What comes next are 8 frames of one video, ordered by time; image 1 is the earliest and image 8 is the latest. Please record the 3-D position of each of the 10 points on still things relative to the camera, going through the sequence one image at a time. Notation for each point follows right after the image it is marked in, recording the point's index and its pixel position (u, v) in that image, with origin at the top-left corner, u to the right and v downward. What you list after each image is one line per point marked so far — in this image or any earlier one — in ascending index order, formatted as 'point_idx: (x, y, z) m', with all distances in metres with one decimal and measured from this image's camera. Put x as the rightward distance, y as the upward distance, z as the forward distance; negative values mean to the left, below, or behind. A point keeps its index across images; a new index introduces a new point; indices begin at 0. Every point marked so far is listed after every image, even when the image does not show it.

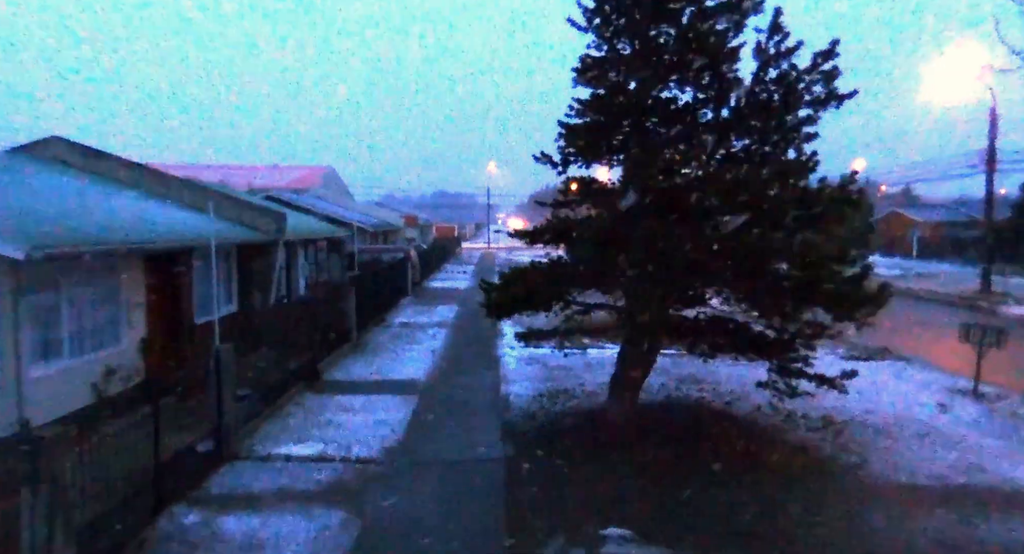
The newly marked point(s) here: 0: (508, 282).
0: (-0.3, 0.0, +8.6) m
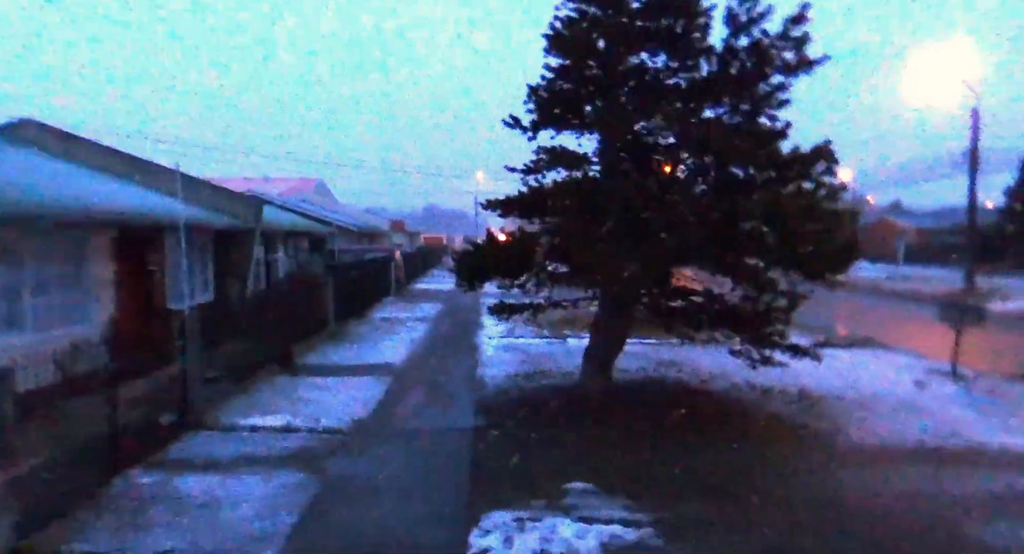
0: (-0.7, +0.4, +8.6) m
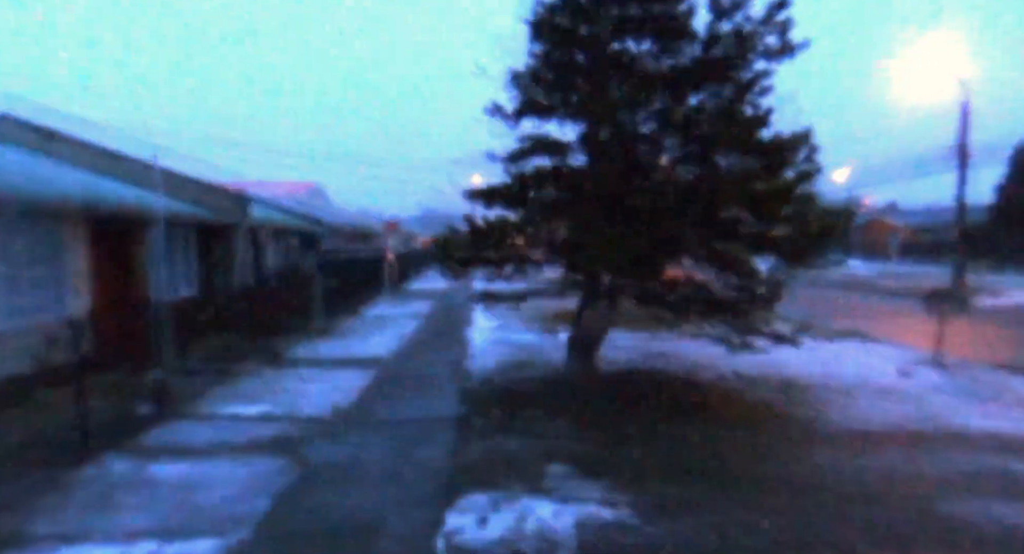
0: (-1.0, +0.6, +8.6) m
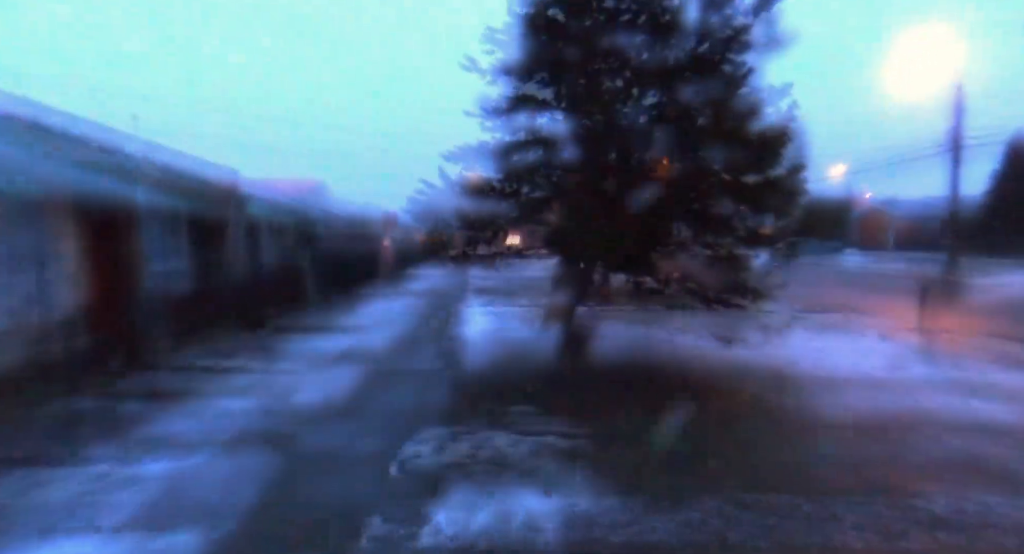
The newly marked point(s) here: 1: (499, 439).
0: (-1.3, +1.2, +8.6) m
1: (-0.1, -1.4, +4.6) m
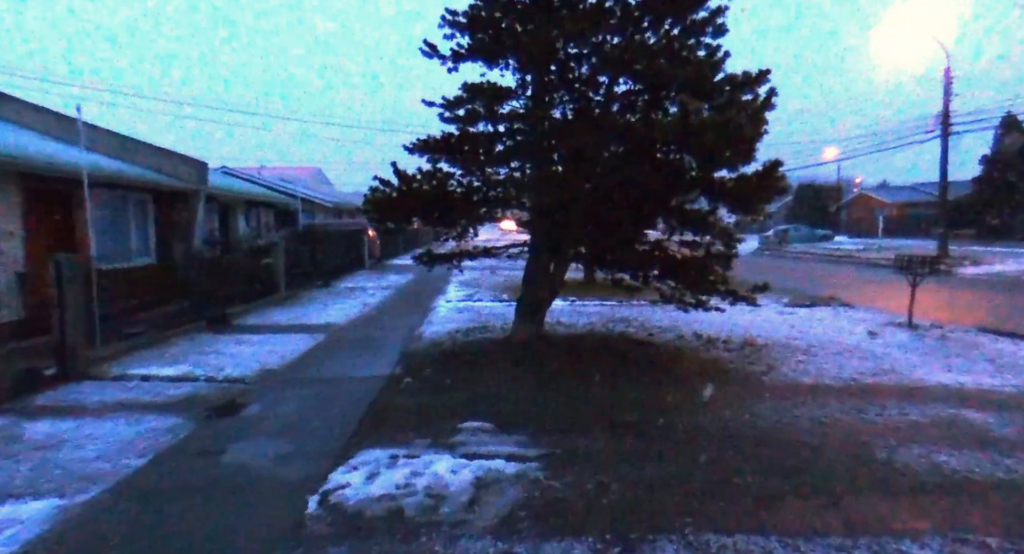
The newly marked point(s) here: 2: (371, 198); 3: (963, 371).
0: (-1.8, +1.2, +8.1) m
1: (-0.5, -1.4, +4.2) m
2: (-2.2, +1.2, +8.2) m
3: (+5.8, -1.2, +7.0) m
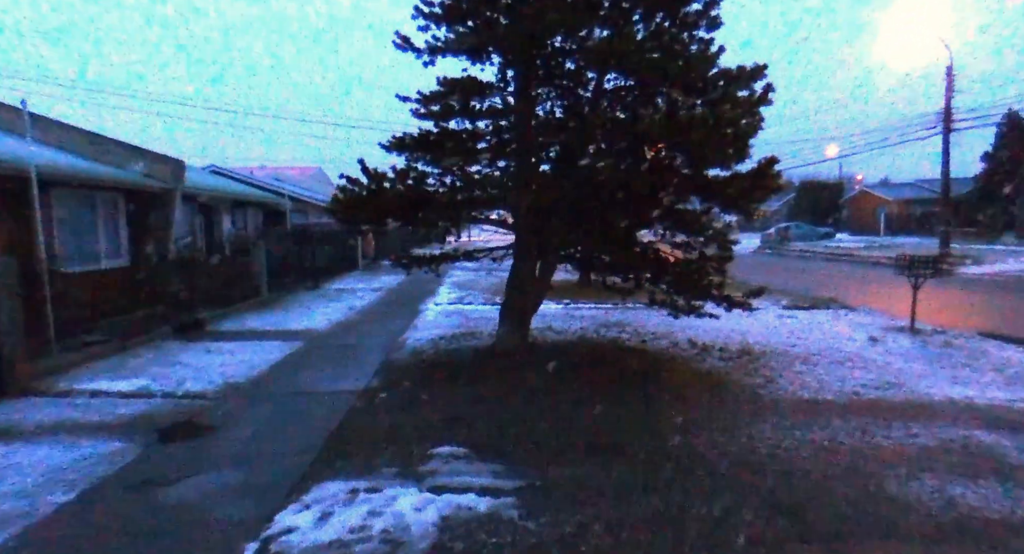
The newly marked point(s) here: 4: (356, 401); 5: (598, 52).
0: (-2.0, +1.1, +7.6) m
1: (-0.7, -1.5, +3.7) m
2: (-2.4, +1.1, +7.8) m
3: (+5.6, -1.3, +6.6) m
4: (-1.8, -1.4, +6.1) m
5: (+1.1, +2.8, +6.7) m
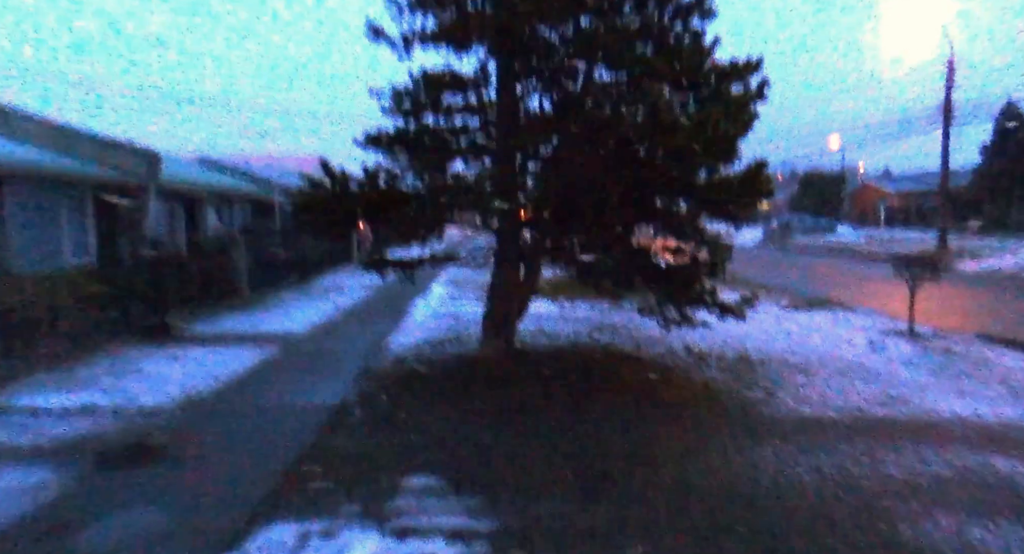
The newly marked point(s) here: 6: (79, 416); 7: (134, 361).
0: (-2.2, +1.1, +7.1) m
1: (-0.9, -1.6, +3.3) m
2: (-2.6, +1.1, +7.3) m
3: (+5.4, -1.4, +6.2) m
4: (-2.0, -1.5, +5.7) m
5: (+0.9, +2.8, +6.3) m
6: (-4.4, -1.4, +5.6) m
7: (-5.4, -1.2, +7.8) m
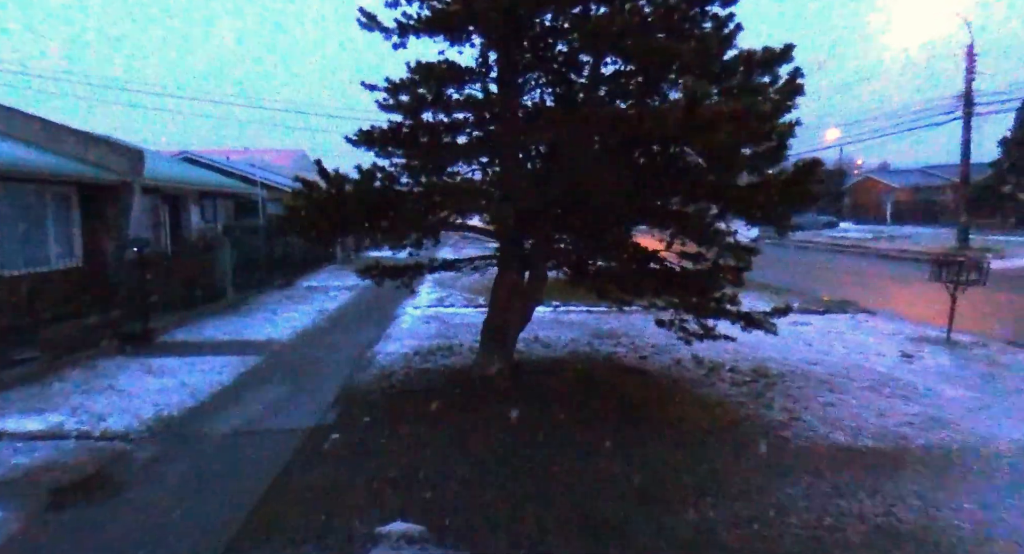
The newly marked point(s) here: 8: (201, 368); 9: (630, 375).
0: (-2.2, +1.0, +6.6) m
1: (-0.9, -1.8, +2.8) m
2: (-2.6, +1.0, +6.7) m
3: (+5.4, -1.5, +5.6) m
4: (-2.0, -1.6, +5.2) m
5: (+0.9, +2.7, +5.7) m
6: (-4.4, -1.5, +5.1) m
7: (-5.3, -1.3, +7.3) m
8: (-4.3, -1.3, +7.7) m
9: (+1.6, -1.3, +7.1) m
